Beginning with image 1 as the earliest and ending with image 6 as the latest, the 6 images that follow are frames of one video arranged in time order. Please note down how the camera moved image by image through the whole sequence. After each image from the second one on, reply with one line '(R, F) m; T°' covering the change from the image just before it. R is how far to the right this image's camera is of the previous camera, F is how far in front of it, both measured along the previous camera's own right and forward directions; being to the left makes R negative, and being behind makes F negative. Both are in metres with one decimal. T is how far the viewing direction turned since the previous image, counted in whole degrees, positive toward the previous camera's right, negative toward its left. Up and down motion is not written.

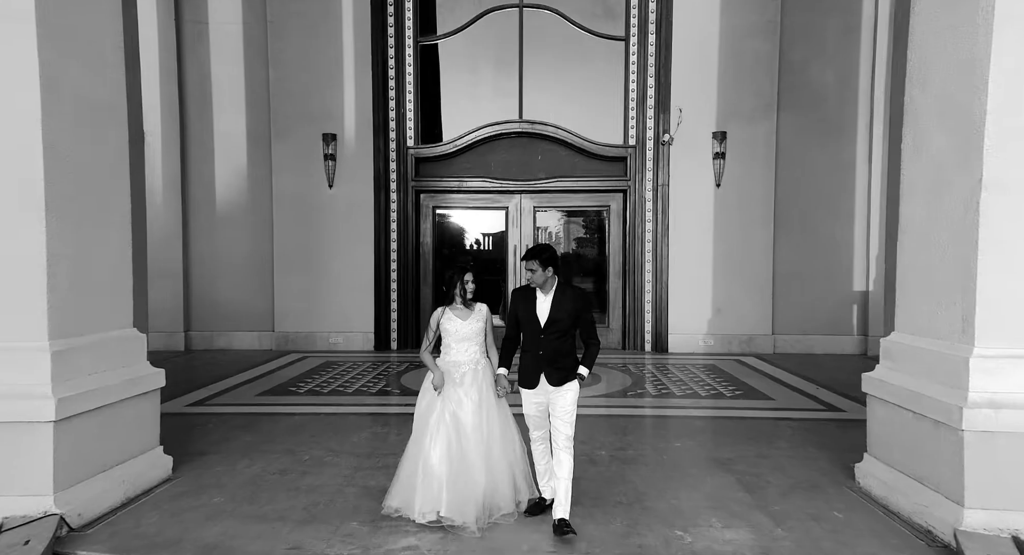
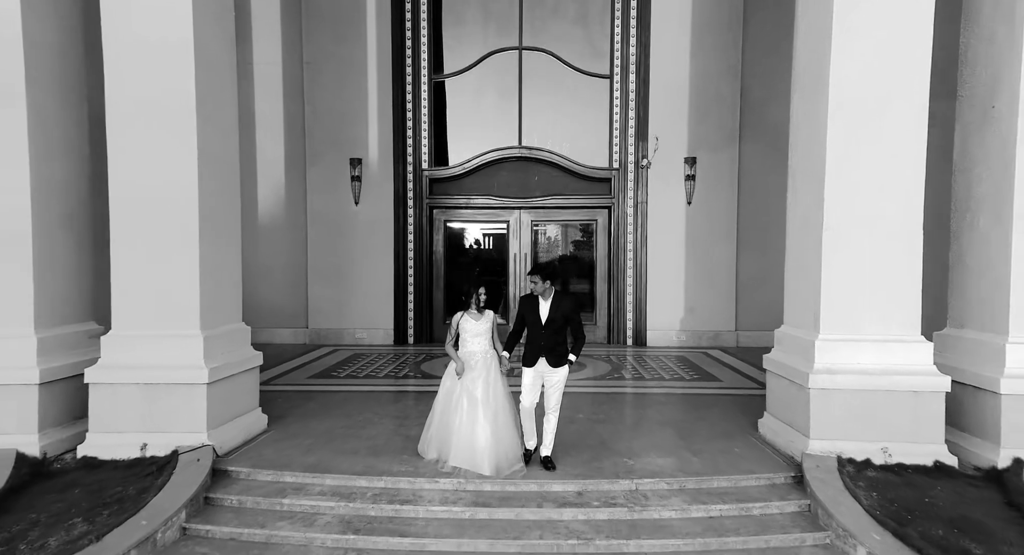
(0.0, -1.5) m; 0°
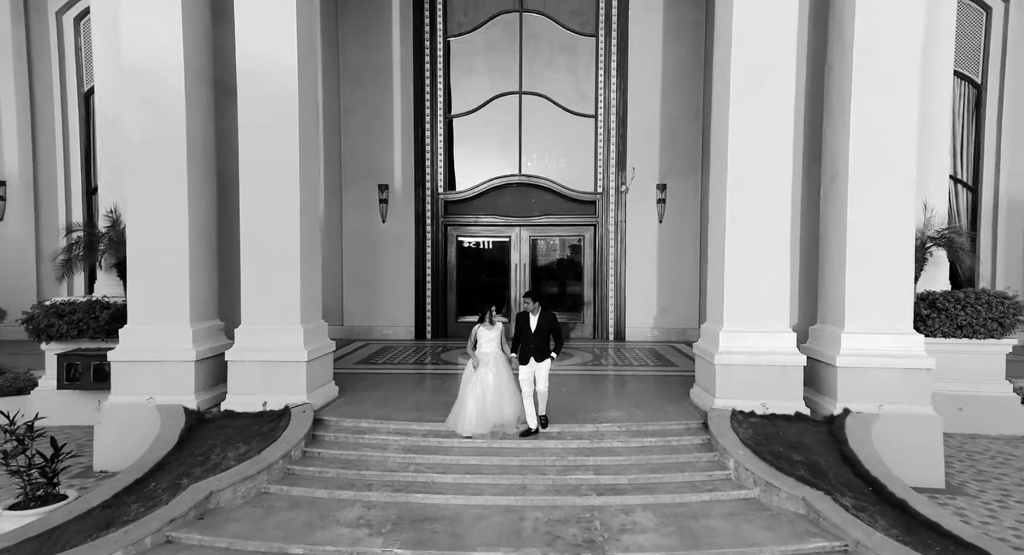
(0.0, -2.1) m; 0°
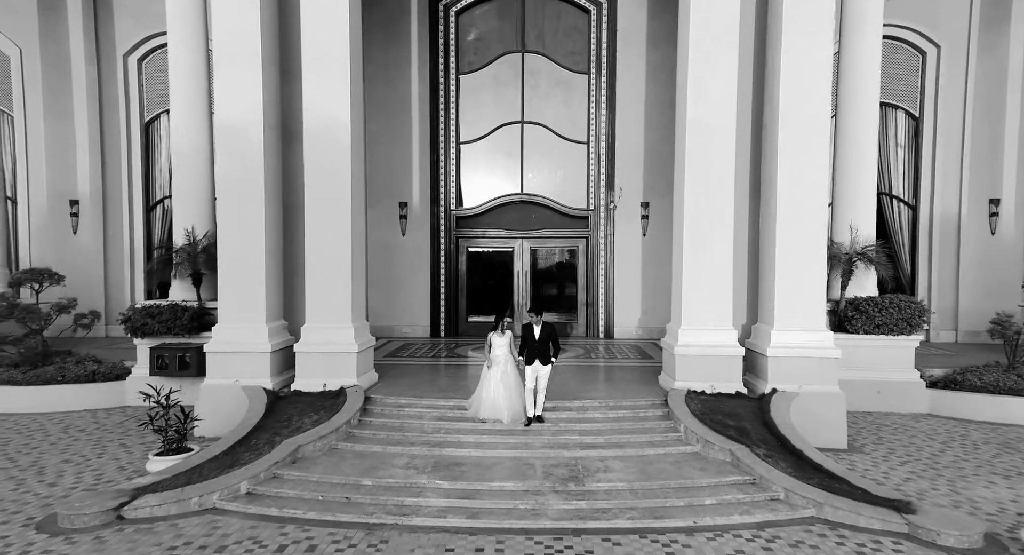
(-0.1, -1.8) m; 0°
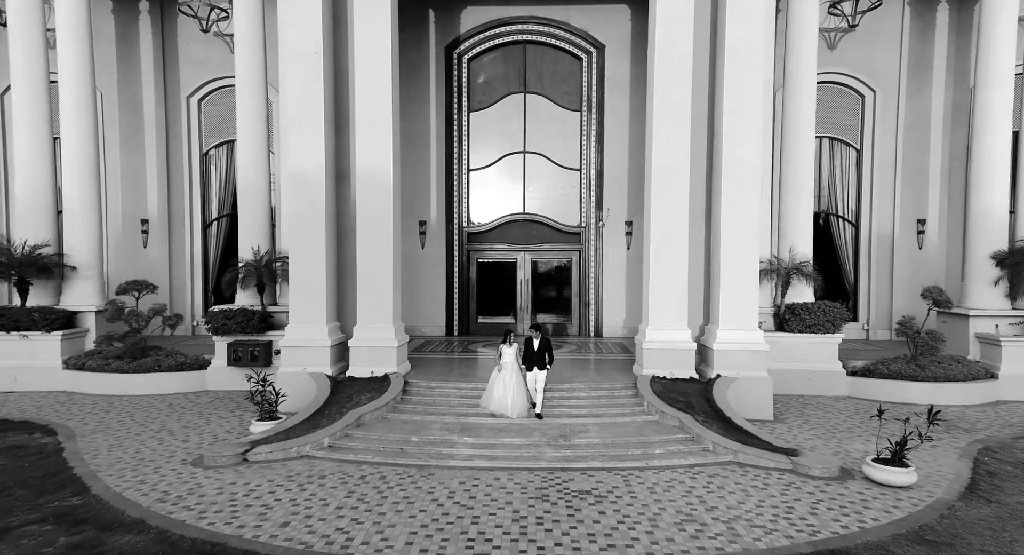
(-0.1, -2.4) m; 0°
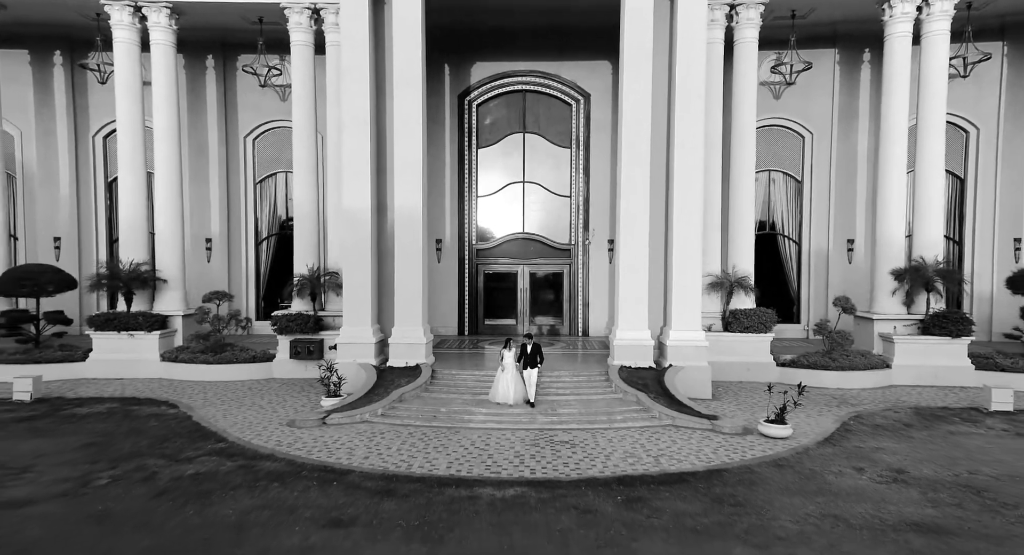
(0.0, -3.2) m; 0°
